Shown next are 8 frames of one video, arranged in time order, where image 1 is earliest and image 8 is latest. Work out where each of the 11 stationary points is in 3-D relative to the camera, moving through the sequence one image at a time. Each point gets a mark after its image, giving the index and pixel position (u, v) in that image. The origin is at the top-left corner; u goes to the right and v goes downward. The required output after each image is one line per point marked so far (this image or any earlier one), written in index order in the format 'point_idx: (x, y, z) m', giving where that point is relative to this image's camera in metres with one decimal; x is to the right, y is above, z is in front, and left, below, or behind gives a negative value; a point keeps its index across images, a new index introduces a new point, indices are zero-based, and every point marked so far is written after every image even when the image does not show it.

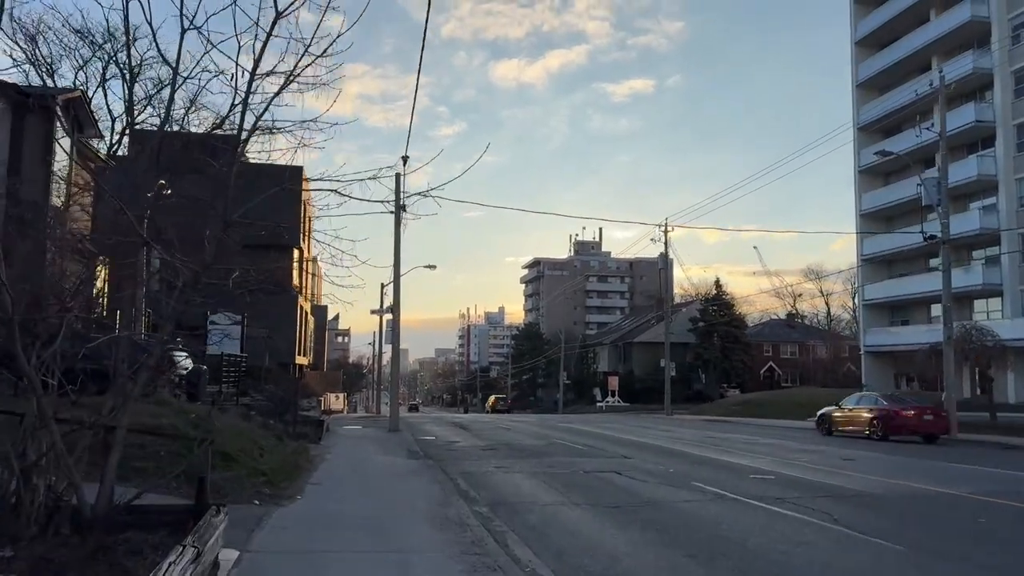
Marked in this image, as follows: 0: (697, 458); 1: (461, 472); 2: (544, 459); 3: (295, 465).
0: (+4.6, -4.3, +19.0) m
1: (-1.0, -3.9, +15.9) m
2: (+0.7, -4.1, +18.4) m
3: (-4.2, -3.4, +14.5) m
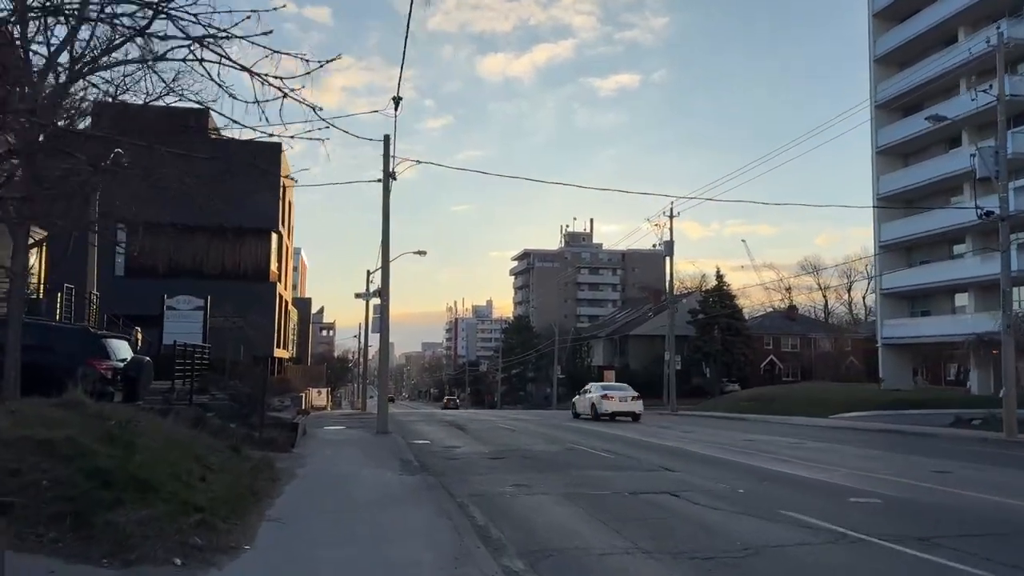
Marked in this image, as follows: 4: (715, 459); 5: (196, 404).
0: (+5.0, -3.7, +15.4) m
1: (-0.6, -3.3, +12.2) m
2: (+1.1, -3.6, +14.7) m
3: (-3.7, -2.8, +10.7) m
4: (+4.7, -3.9, +17.6) m
5: (-7.6, -2.8, +18.4) m
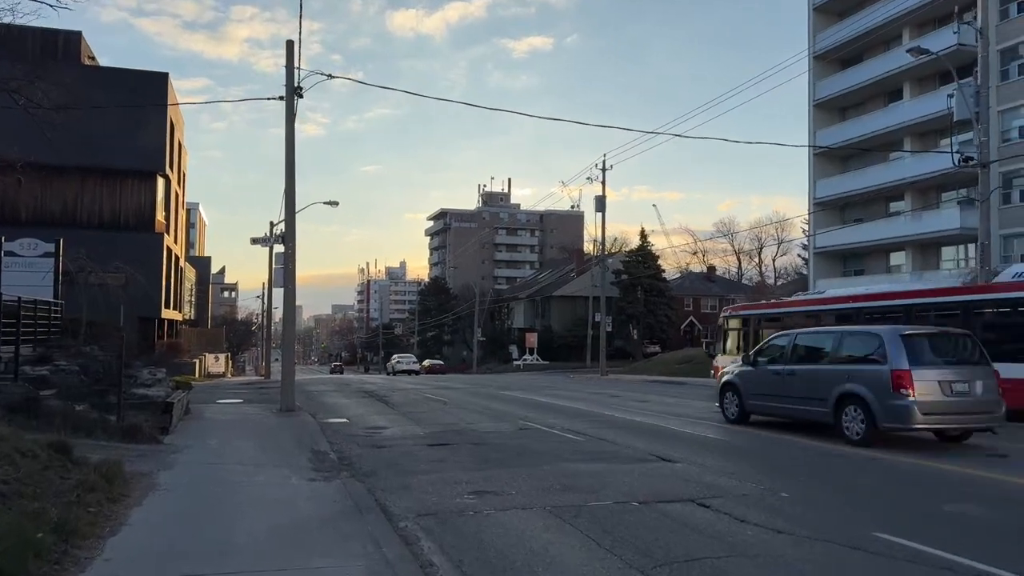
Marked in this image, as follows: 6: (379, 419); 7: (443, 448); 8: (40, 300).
0: (+4.2, -2.7, +12.1) m
1: (-1.0, -2.5, +8.2) m
2: (+0.5, -2.6, +10.9) m
3: (-3.9, -2.1, +6.4) m
4: (+3.7, -2.9, +14.2) m
5: (-8.6, -1.7, +13.6) m
6: (-3.2, -3.1, +18.3) m
7: (-1.2, -2.8, +13.5) m
8: (-10.6, -0.3, +17.2) m
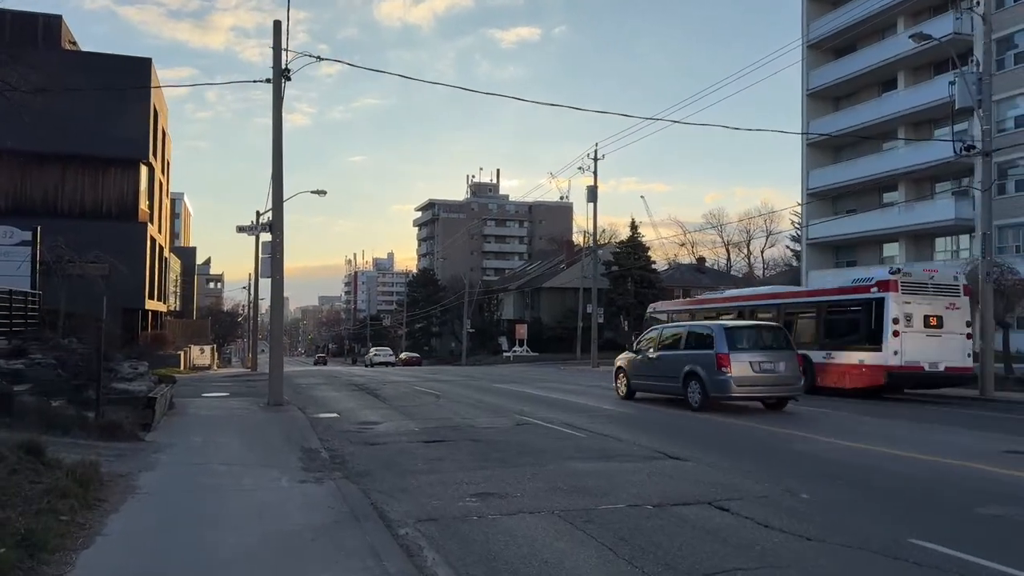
0: (+4.2, -2.6, +11.6) m
1: (-0.9, -2.4, +7.7) m
2: (+0.5, -2.5, +10.4) m
3: (-3.8, -2.0, +5.8) m
4: (+3.6, -2.7, +13.7) m
5: (-8.6, -1.5, +12.9) m
6: (-3.3, -2.9, +17.7) m
7: (-1.2, -2.7, +12.9) m
8: (-10.6, -0.1, +16.4) m
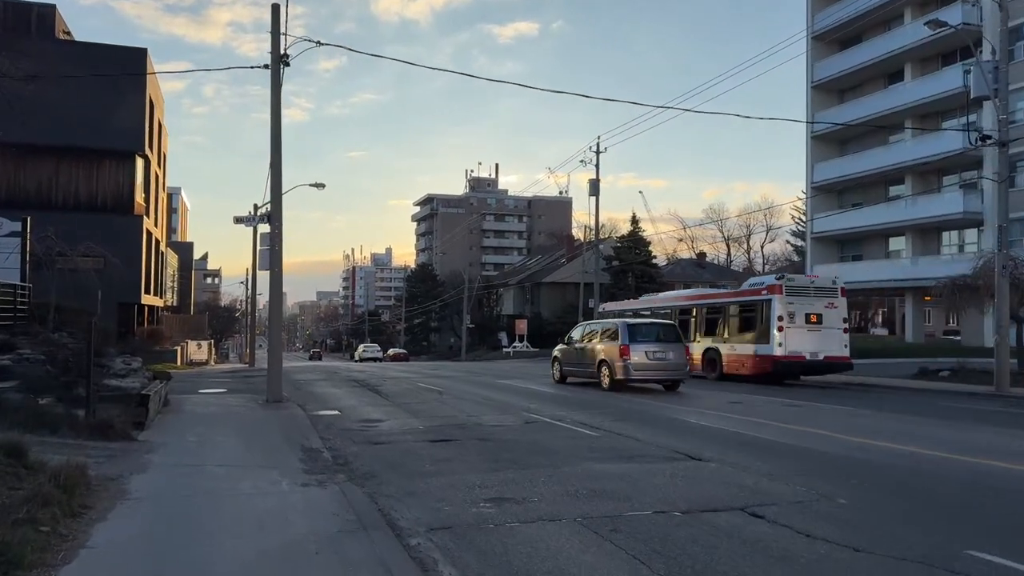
0: (+4.4, -2.5, +11.0) m
1: (-0.7, -2.3, +7.1) m
2: (+0.7, -2.4, +9.8) m
3: (-3.6, -1.9, +5.2) m
4: (+3.8, -2.5, +13.2) m
5: (-8.5, -1.4, +12.3) m
6: (-3.1, -2.8, +17.1) m
7: (-1.1, -2.5, +12.3) m
8: (-10.5, +0.1, +15.8) m
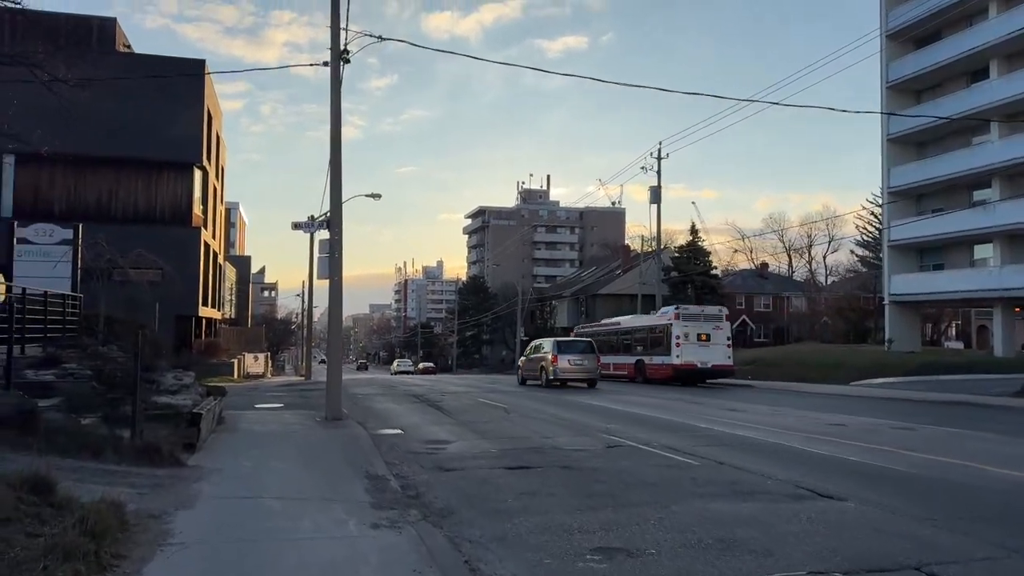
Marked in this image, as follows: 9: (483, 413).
0: (+5.6, -2.5, +9.2) m
1: (+0.2, -2.3, +5.6) m
2: (+1.8, -2.4, +8.2) m
3: (-2.8, -1.9, +3.9) m
4: (+5.1, -2.7, +11.4) m
5: (-7.2, -1.5, +11.3) m
6: (-1.5, -2.9, +15.7) m
7: (+0.2, -2.6, +10.9) m
8: (-8.9, -0.1, +15.0) m
9: (-0.8, -3.2, +19.9) m
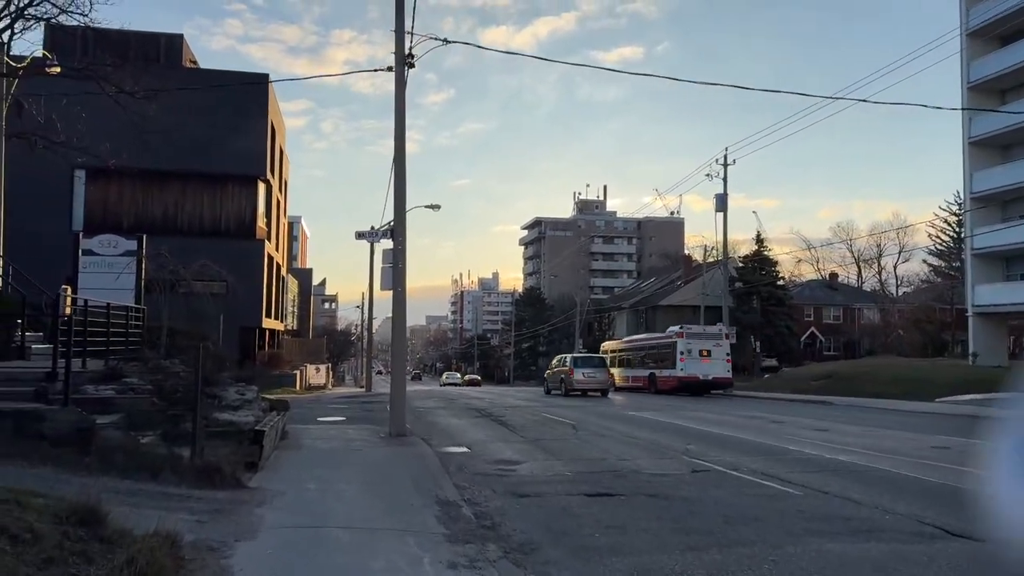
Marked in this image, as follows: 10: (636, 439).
0: (+6.5, -2.6, +7.9) m
1: (+0.9, -2.4, +4.6) m
2: (+2.7, -2.5, +7.2) m
3: (-2.2, -1.9, +3.2) m
4: (+6.2, -2.8, +10.1) m
5: (-6.1, -1.6, +10.9) m
6: (-0.1, -3.2, +14.9) m
7: (+1.3, -2.8, +9.9) m
8: (-7.6, -0.3, +14.7) m
9: (+1.0, -3.5, +19.0) m
10: (+2.7, -3.3, +16.6) m
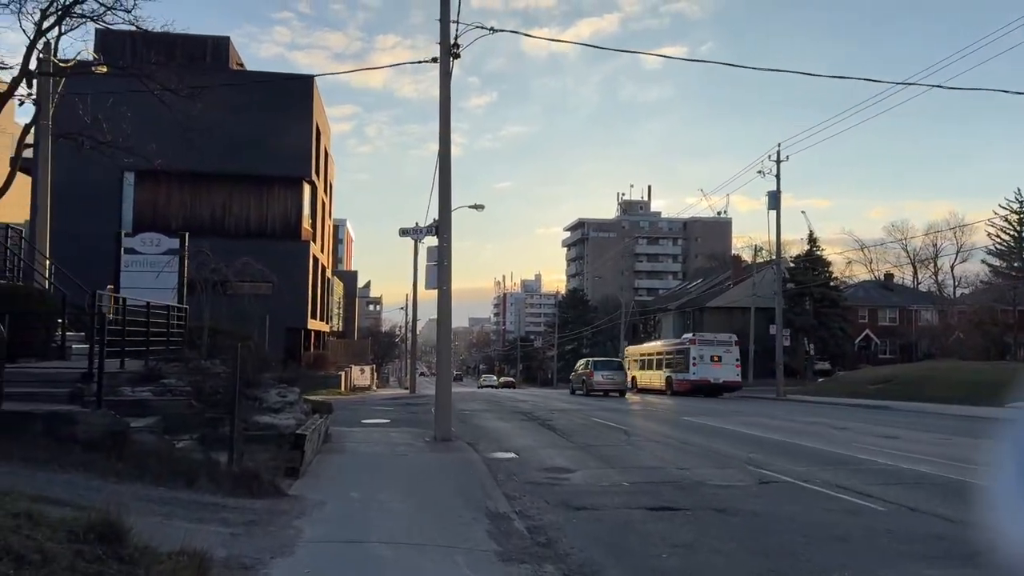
0: (+7.1, -2.6, +6.8) m
1: (+1.3, -2.3, +3.8) m
2: (+3.2, -2.5, +6.3) m
3: (-1.9, -1.8, +2.6) m
4: (+6.9, -2.7, +8.9) m
5: (-5.3, -1.6, +10.5) m
6: (+0.8, -3.1, +14.1) m
7: (+2.0, -2.7, +9.1) m
8: (-6.6, -0.3, +14.4) m
9: (+2.1, -3.5, +18.1) m
10: (+3.8, -3.2, +15.6) m
